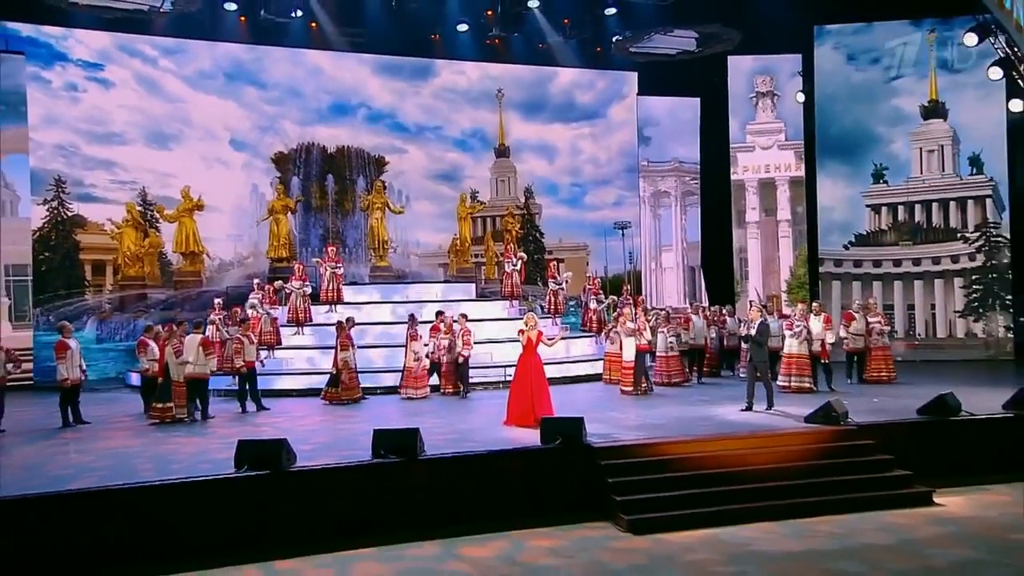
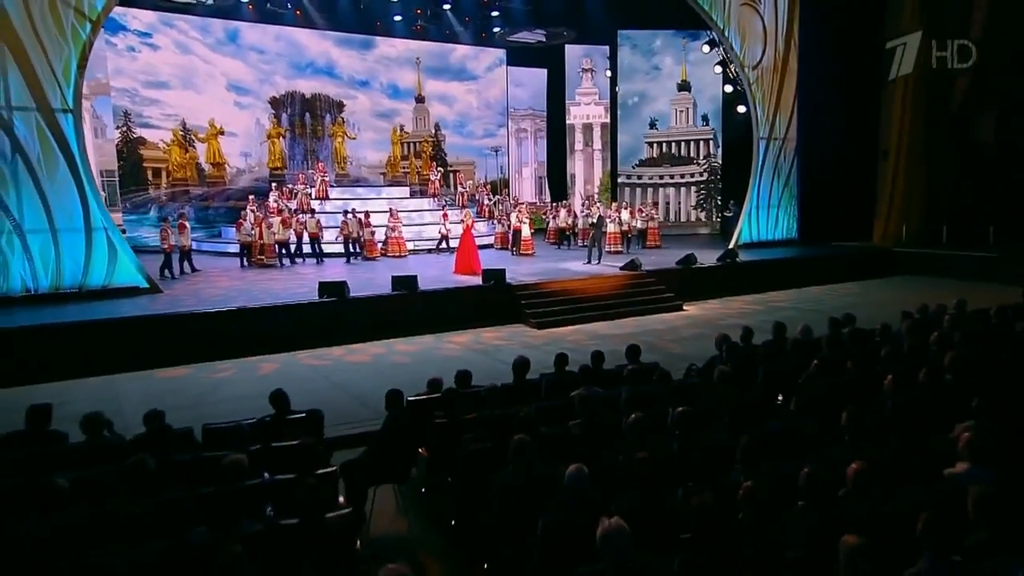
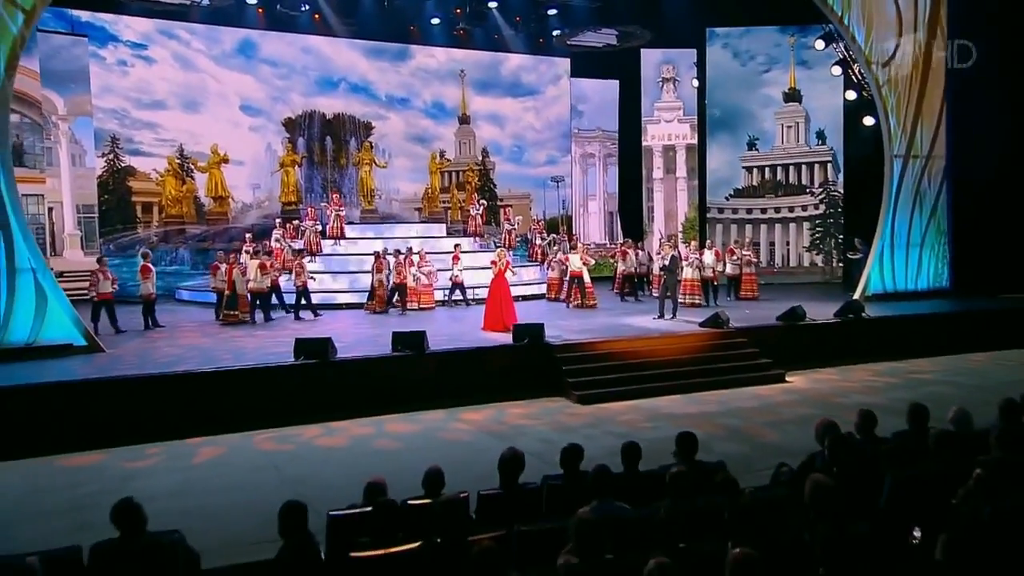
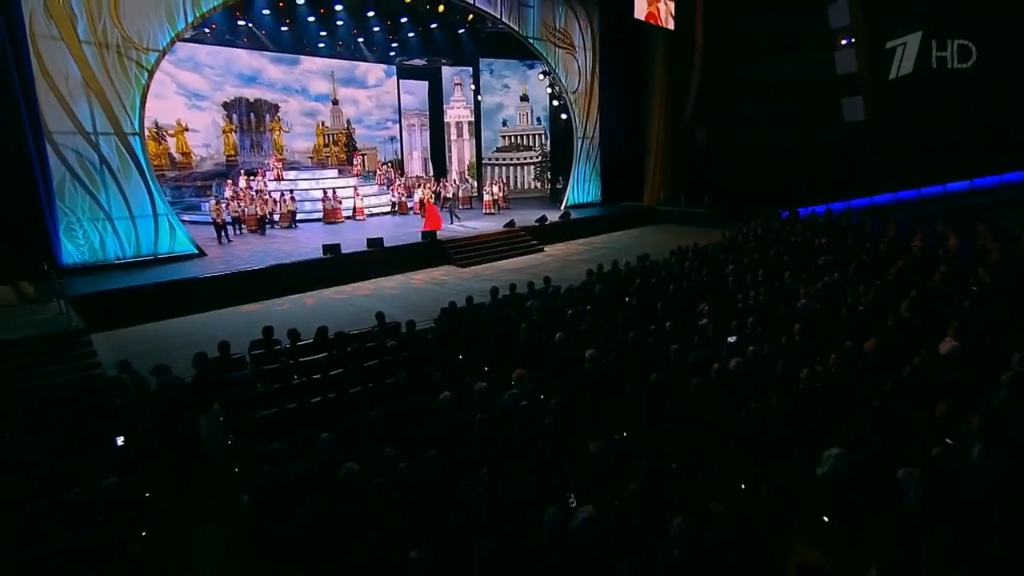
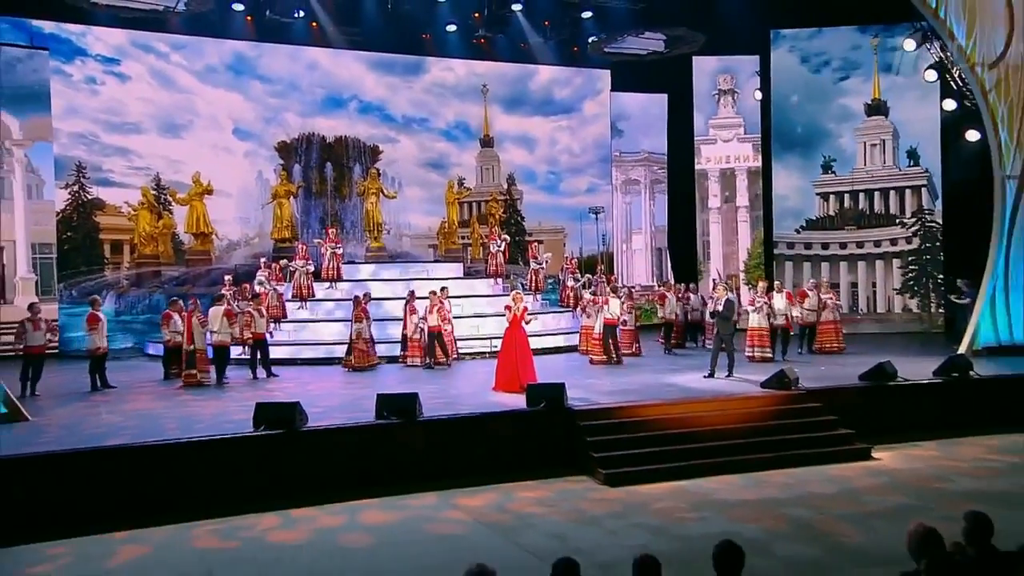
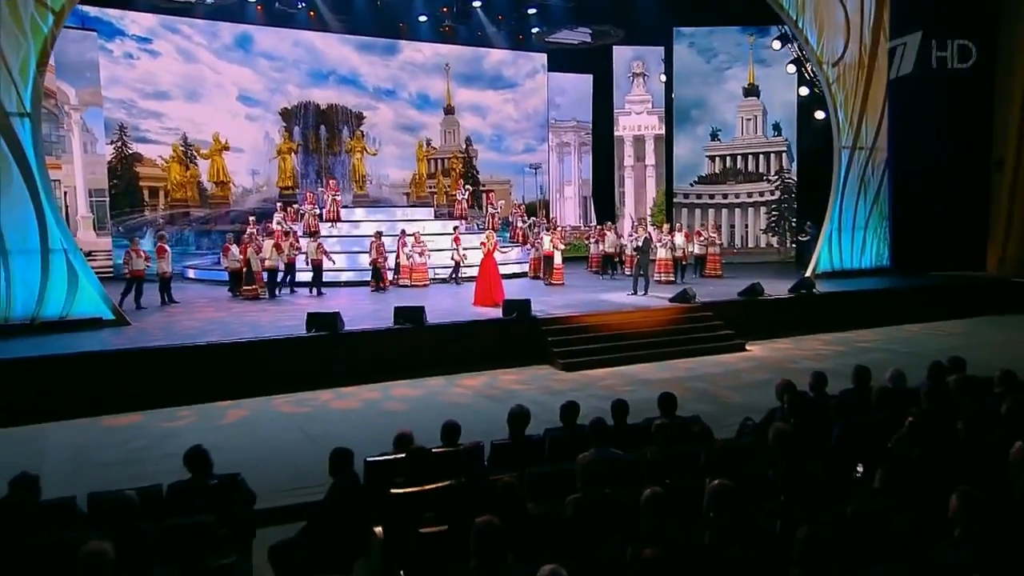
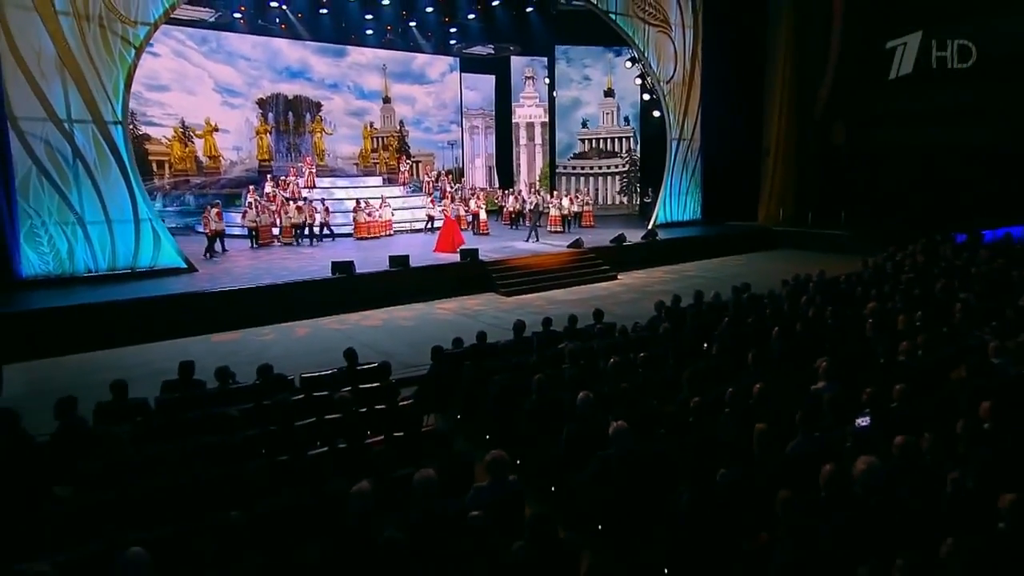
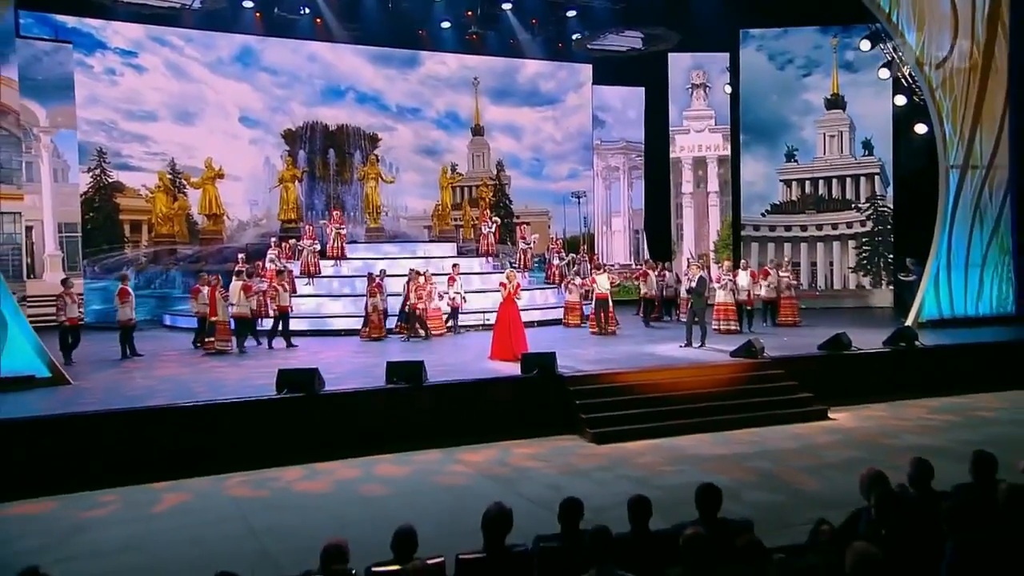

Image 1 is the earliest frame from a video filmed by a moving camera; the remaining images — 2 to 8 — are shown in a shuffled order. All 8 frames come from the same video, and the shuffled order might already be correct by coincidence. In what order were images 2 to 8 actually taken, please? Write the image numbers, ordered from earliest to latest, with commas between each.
5, 8, 3, 6, 2, 7, 4
